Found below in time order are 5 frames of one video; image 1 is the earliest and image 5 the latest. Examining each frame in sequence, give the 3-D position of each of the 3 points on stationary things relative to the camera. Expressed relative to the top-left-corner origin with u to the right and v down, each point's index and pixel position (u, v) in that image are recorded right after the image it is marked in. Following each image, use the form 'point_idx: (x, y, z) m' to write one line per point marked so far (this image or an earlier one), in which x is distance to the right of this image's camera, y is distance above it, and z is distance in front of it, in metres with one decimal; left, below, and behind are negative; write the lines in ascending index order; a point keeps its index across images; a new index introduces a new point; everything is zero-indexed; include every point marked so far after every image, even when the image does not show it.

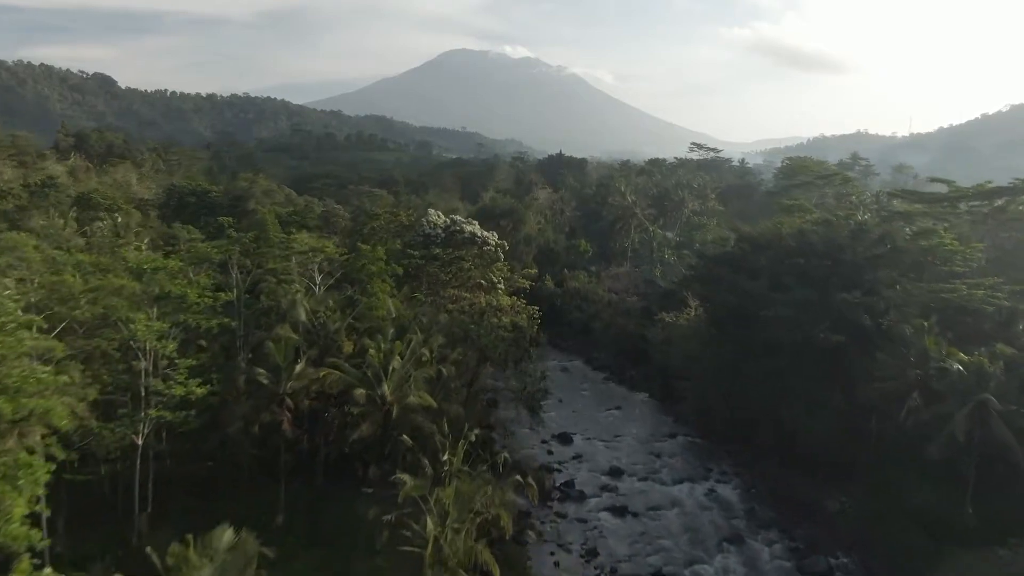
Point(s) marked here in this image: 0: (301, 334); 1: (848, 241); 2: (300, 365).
0: (-3.9, -0.9, +15.0) m
1: (+7.5, +1.0, +18.2) m
2: (-3.7, -1.3, +14.1) m
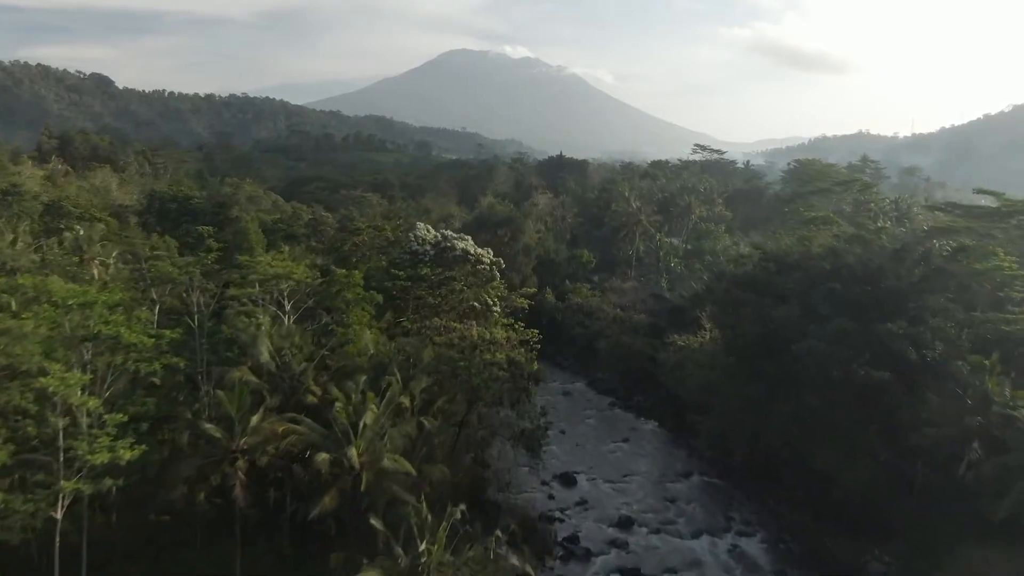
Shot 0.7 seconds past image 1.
0: (-4.0, -1.4, +12.9) m
1: (+7.4, +0.5, +16.1) m
2: (-3.7, -1.9, +12.0) m
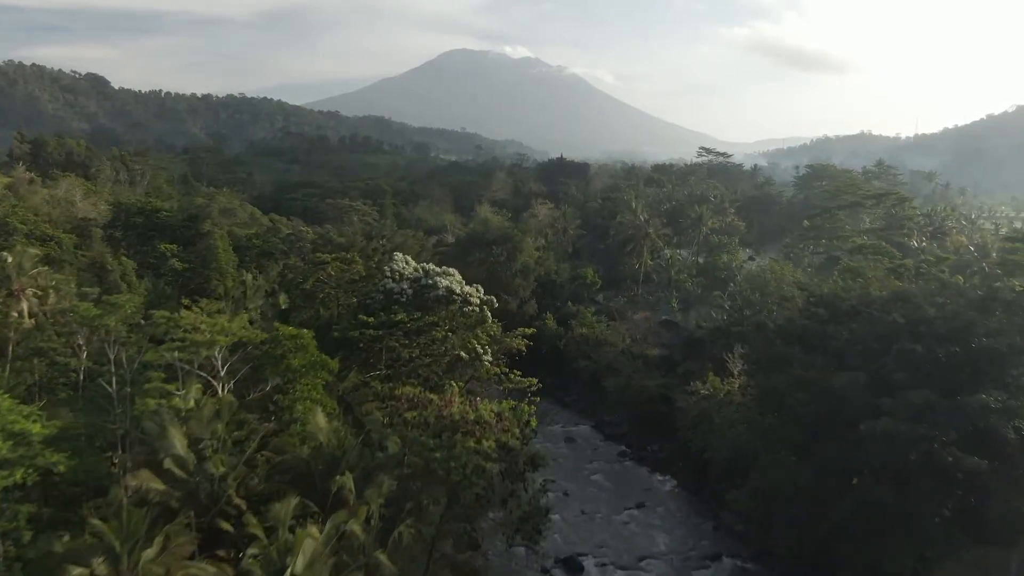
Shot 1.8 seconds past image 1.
0: (-4.1, -2.3, +9.7) m
1: (+7.3, -0.4, +12.8) m
2: (-3.8, -2.8, +8.7) m
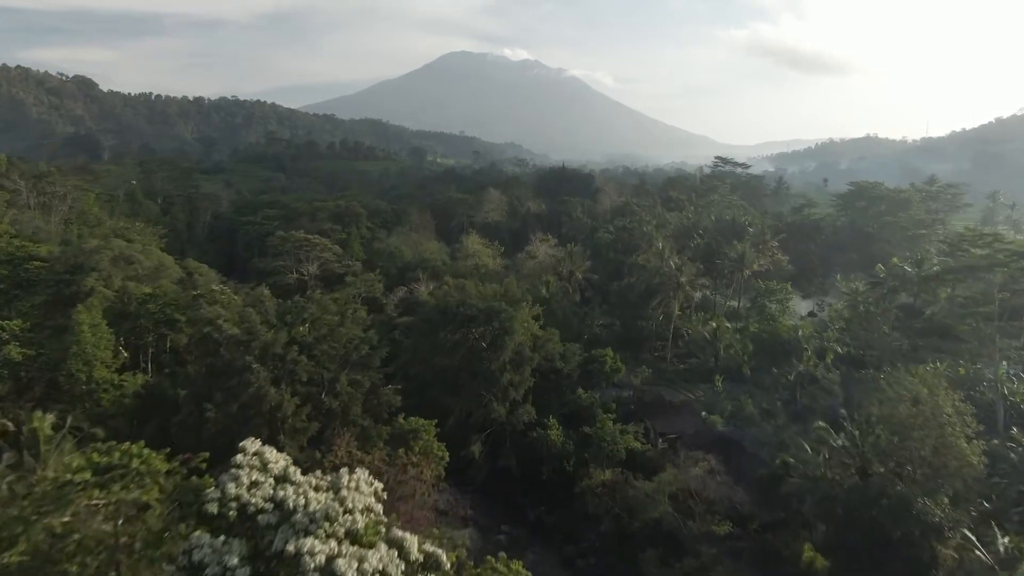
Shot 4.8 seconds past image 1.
0: (-4.4, -4.7, +0.7) m
1: (+7.0, -2.8, +3.9) m
2: (-4.2, -5.2, -0.2) m
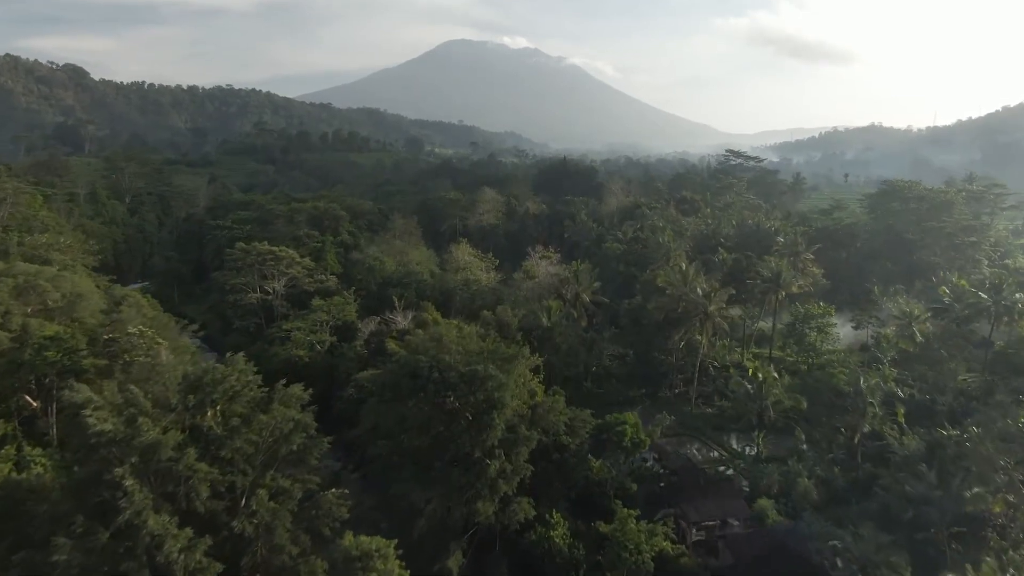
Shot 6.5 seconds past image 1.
0: (-4.5, -6.0, -4.3) m
1: (+6.8, -4.1, -1.1) m
2: (-4.3, -6.5, -5.2) m
